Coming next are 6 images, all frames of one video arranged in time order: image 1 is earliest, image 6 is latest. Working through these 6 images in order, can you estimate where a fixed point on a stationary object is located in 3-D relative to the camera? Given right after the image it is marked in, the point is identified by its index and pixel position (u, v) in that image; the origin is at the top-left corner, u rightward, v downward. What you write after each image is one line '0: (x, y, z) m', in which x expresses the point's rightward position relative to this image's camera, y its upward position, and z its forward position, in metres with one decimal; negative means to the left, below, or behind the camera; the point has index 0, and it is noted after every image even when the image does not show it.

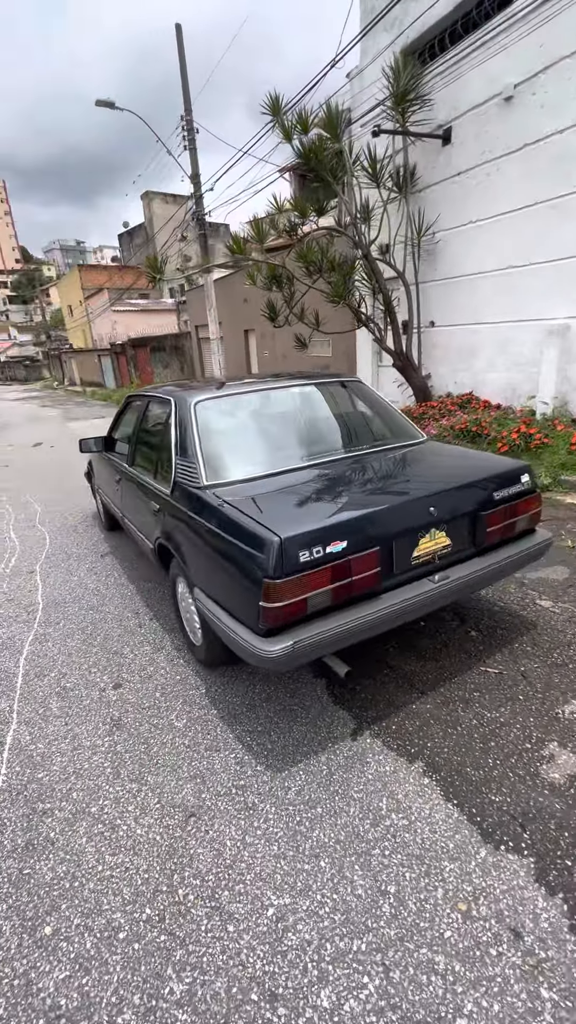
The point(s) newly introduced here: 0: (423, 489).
0: (+0.6, +0.1, +2.2) m
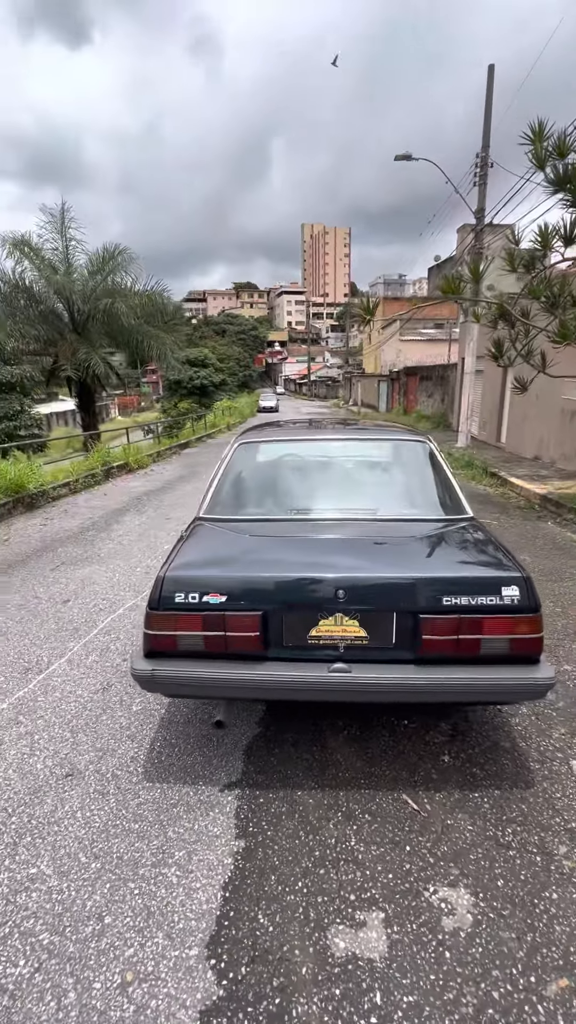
0: (+0.3, -0.2, +2.0) m
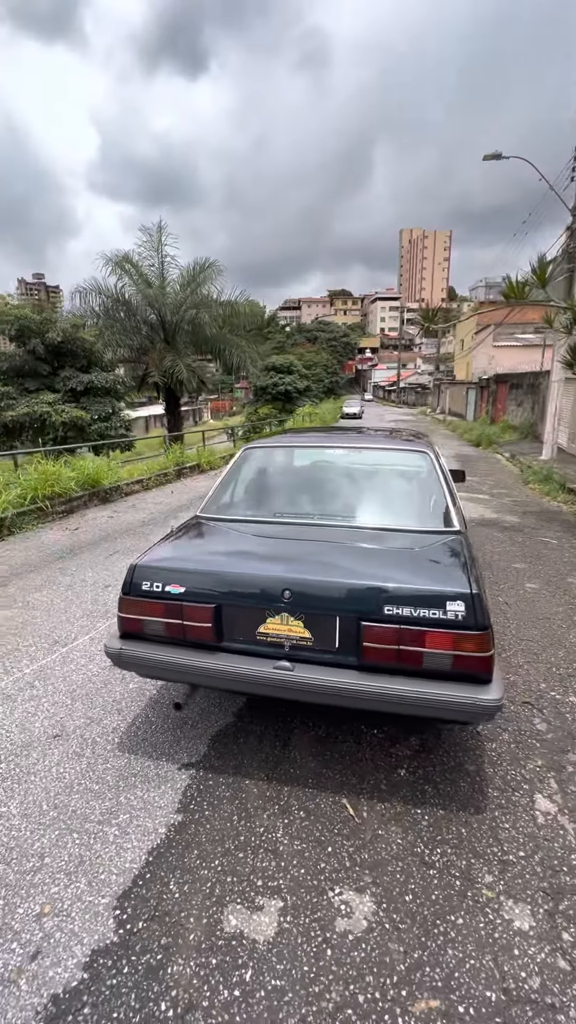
0: (0.0, -0.3, +2.1) m
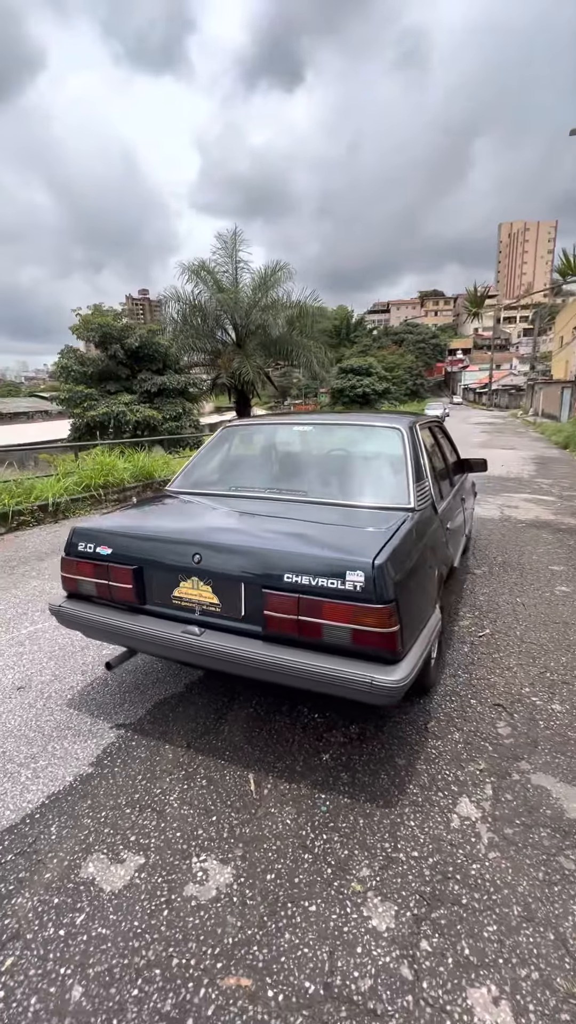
0: (-0.3, -0.1, +2.1) m
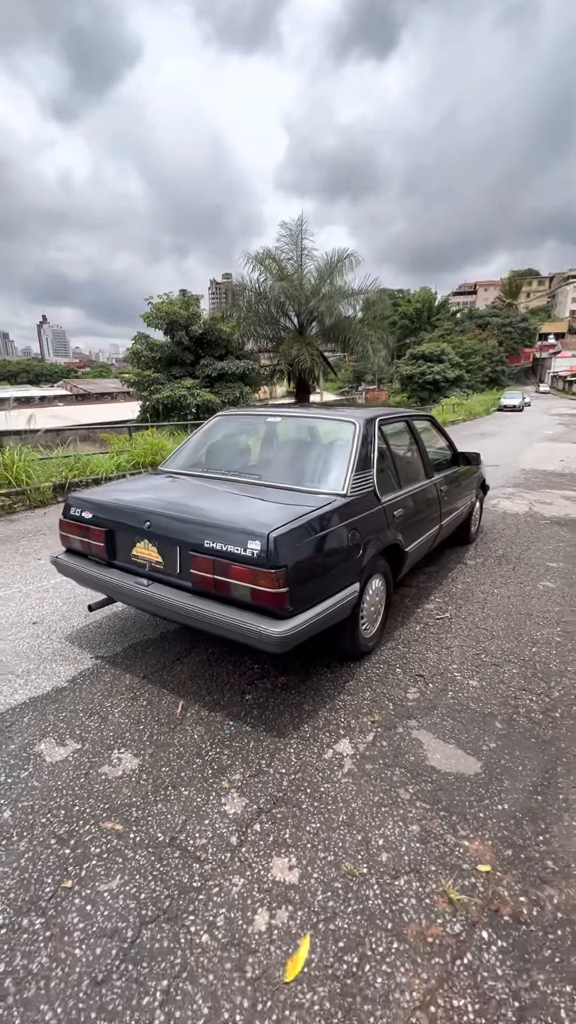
0: (-0.7, 0.0, +2.6) m
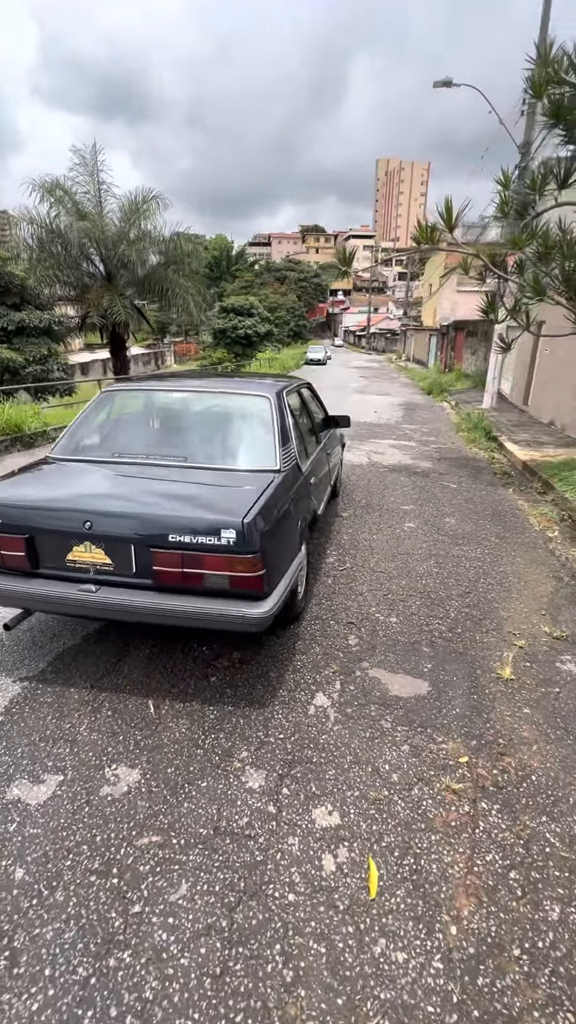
0: (-0.9, 0.0, +2.3) m
